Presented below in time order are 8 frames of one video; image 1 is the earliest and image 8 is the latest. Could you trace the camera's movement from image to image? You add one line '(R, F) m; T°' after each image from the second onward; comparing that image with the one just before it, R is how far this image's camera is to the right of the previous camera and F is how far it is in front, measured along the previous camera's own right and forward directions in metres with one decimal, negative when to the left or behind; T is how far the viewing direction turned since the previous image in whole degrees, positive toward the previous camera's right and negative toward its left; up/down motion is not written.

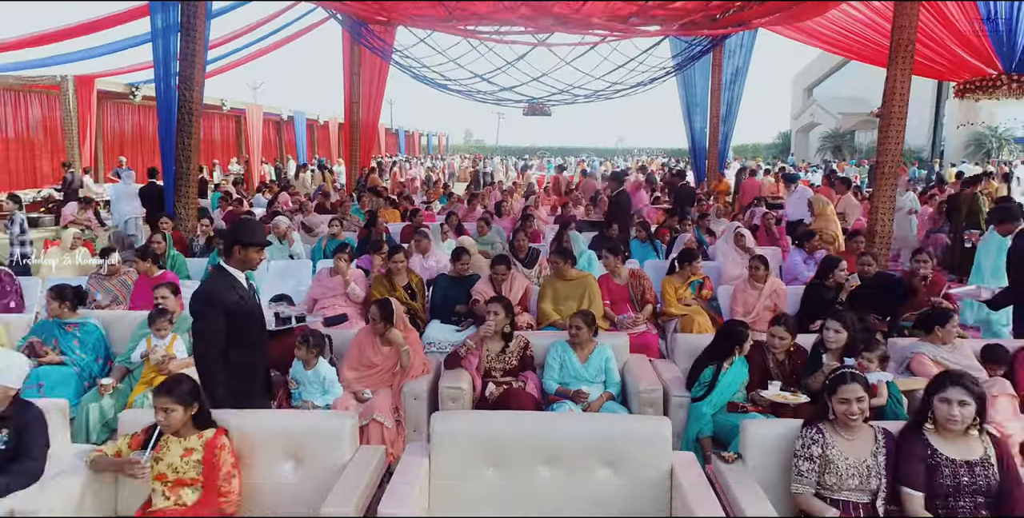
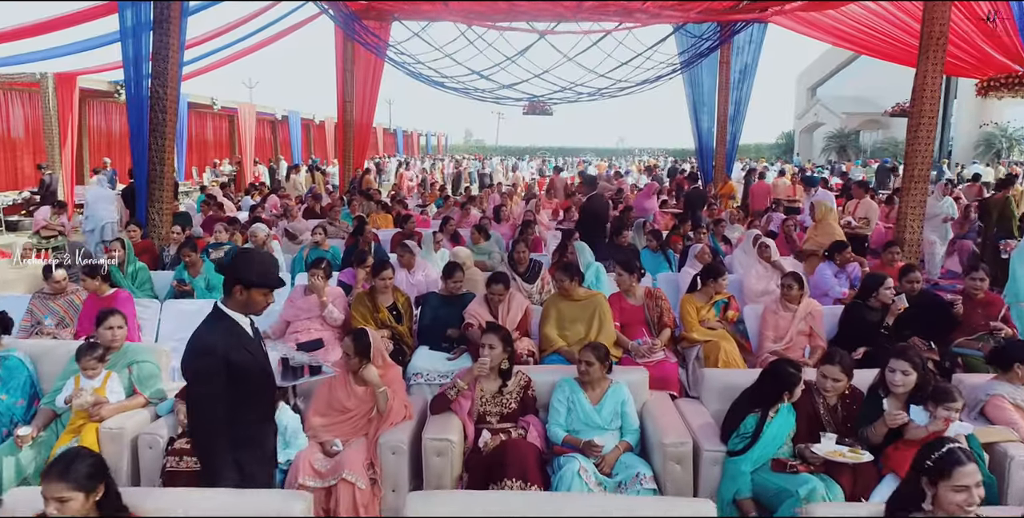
(0.0, +0.6) m; 0°
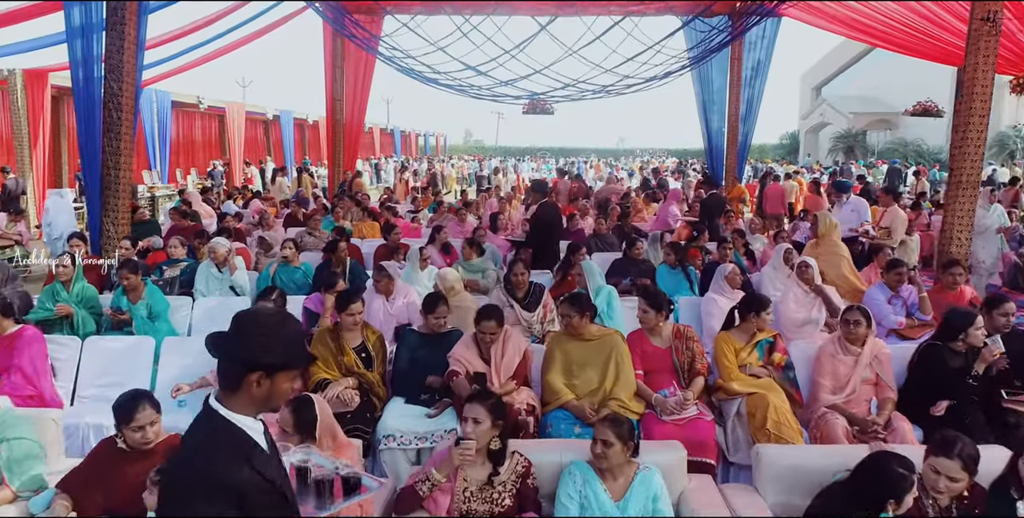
(0.0, +0.8) m; 0°
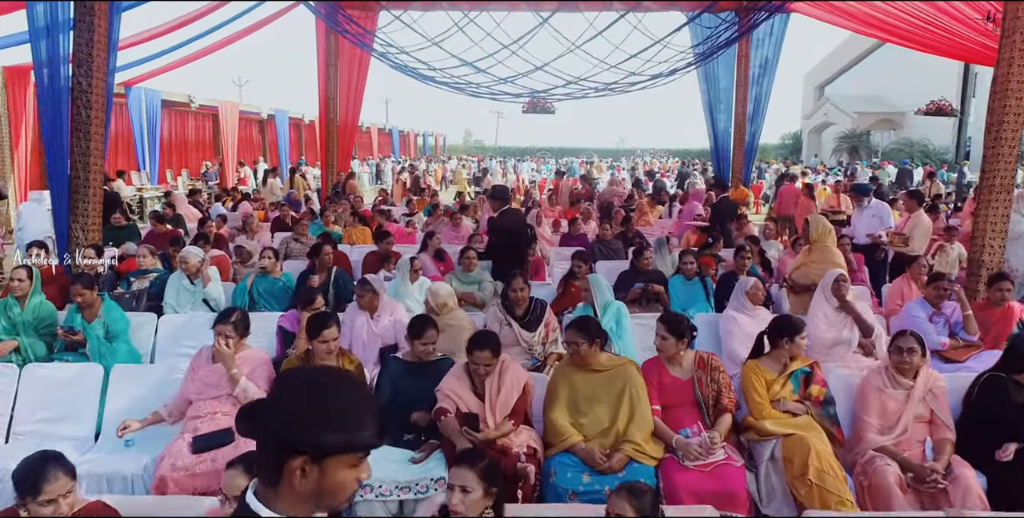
(0.0, +0.5) m; 0°
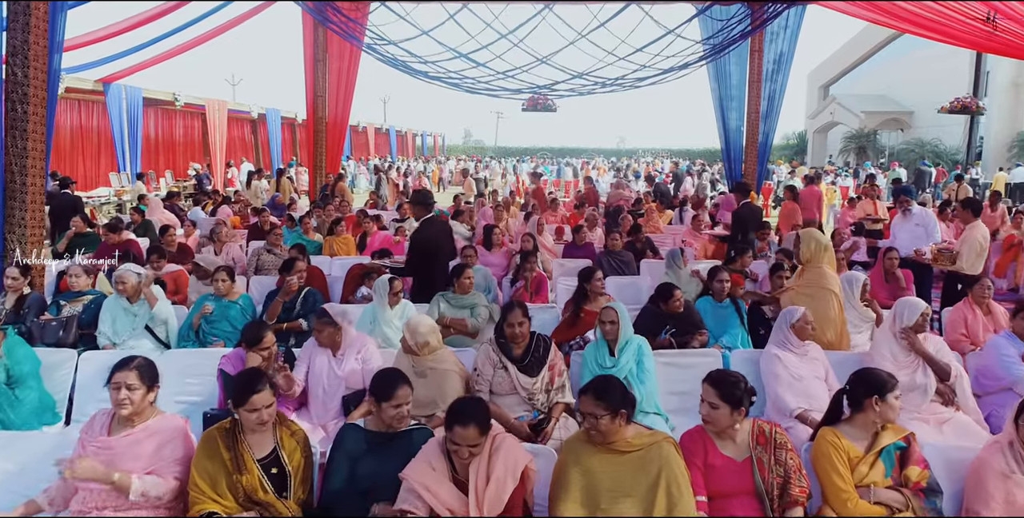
(0.0, +0.8) m; 0°
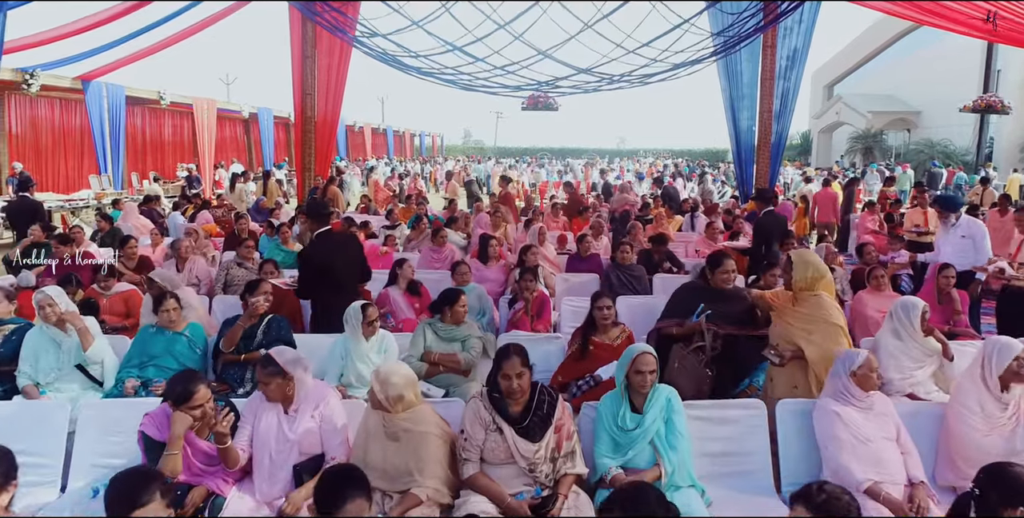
(0.0, +0.7) m; 0°
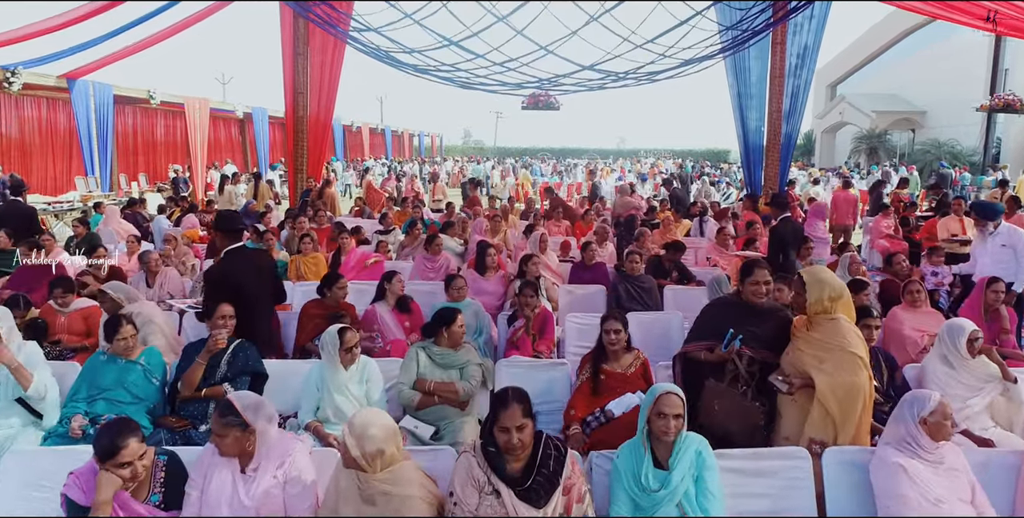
(0.0, +0.4) m; 0°
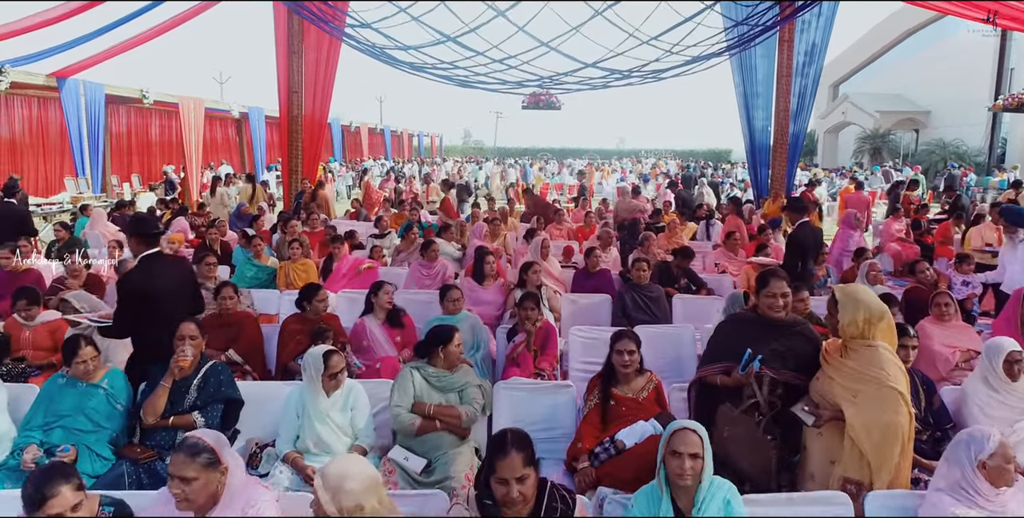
(0.0, +0.3) m; 0°
